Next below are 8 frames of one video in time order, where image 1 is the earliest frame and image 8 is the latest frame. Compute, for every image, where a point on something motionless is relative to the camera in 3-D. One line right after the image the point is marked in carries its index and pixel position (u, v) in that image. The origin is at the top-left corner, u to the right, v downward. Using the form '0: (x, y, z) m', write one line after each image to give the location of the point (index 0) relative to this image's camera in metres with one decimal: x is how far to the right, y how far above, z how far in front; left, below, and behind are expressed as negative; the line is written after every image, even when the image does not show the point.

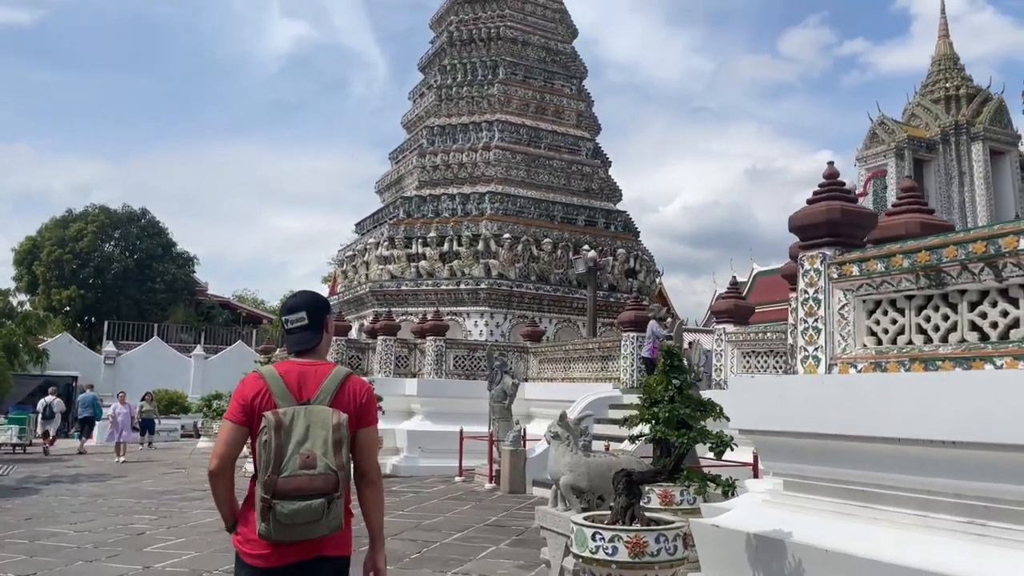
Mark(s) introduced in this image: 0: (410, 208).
0: (-2.1, +1.6, +15.6) m
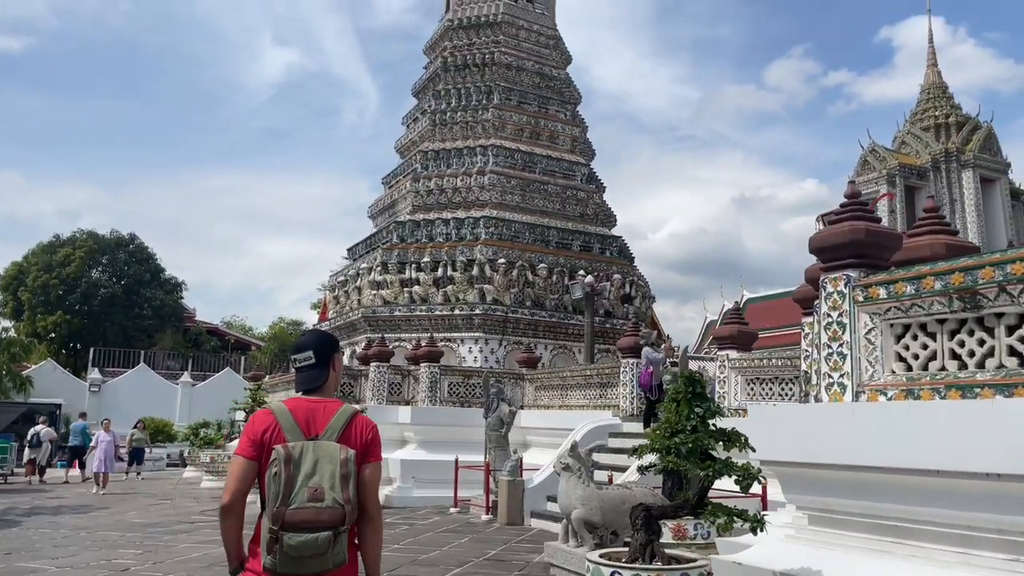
0: (-2.2, +1.1, +15.5) m
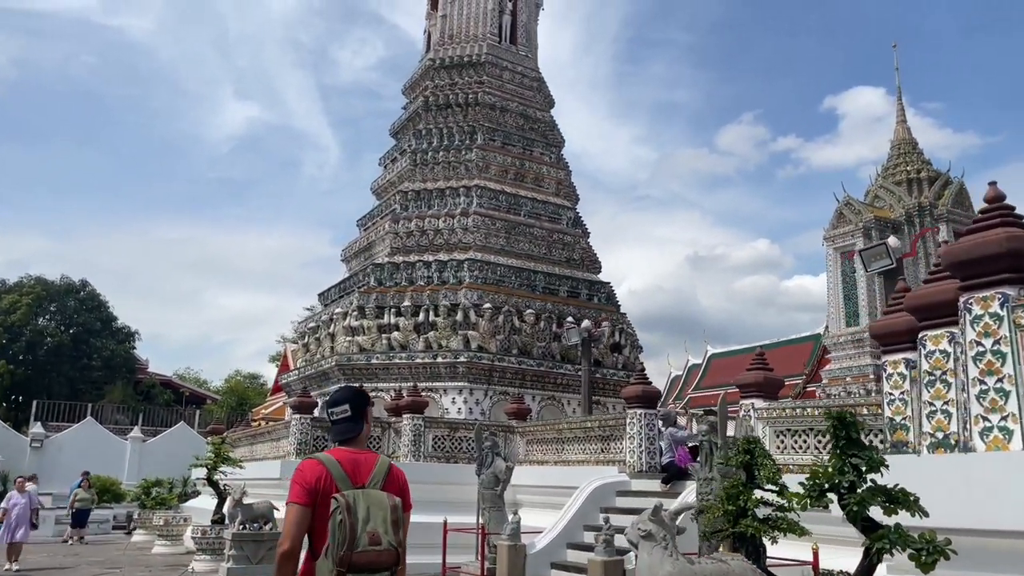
0: (-2.5, +0.2, +14.6) m
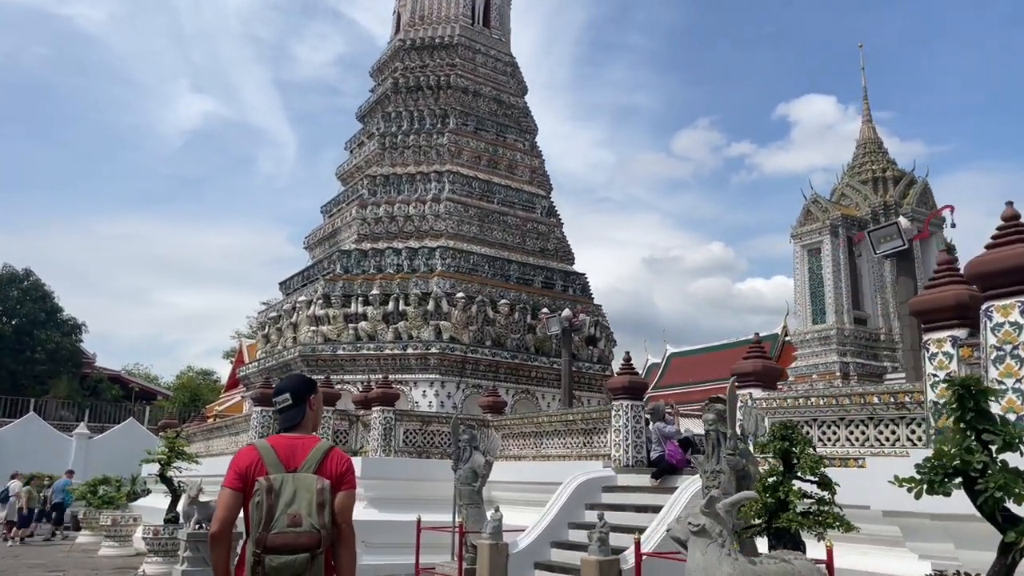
0: (-3.0, +0.4, +13.9) m
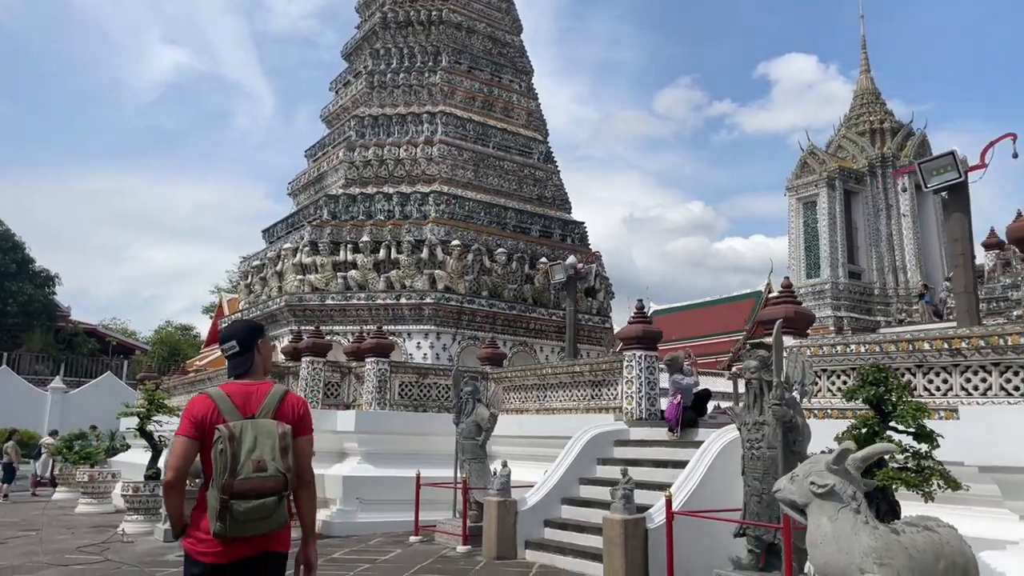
0: (-3.0, +1.4, +13.2) m
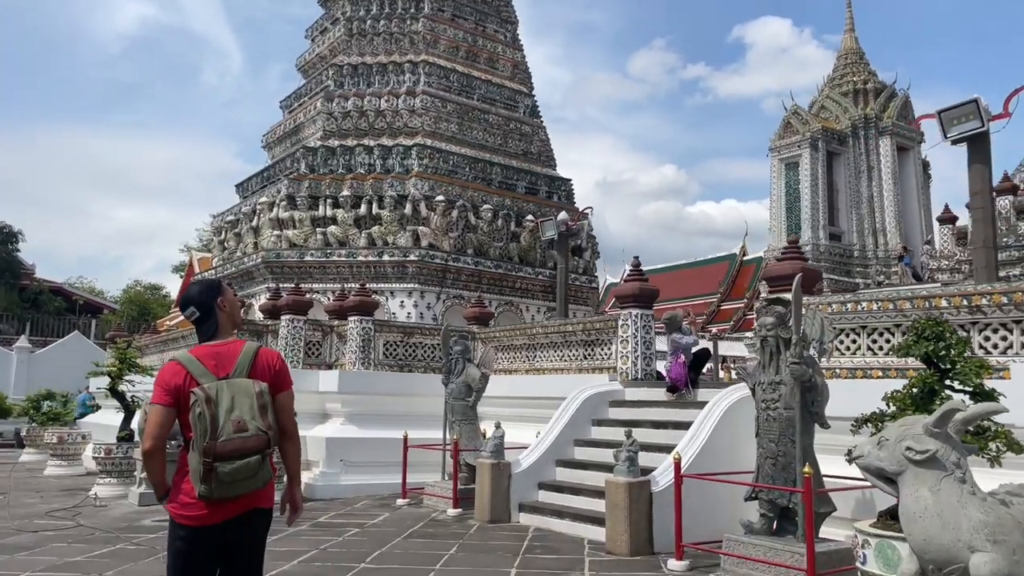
0: (-3.3, +2.1, +12.7) m
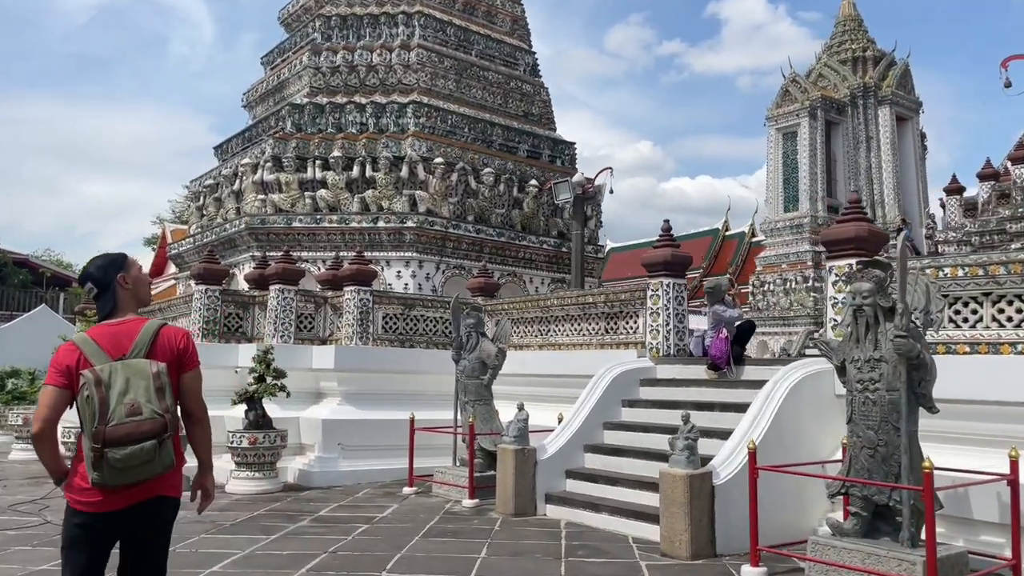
0: (-3.2, +2.5, +11.7) m
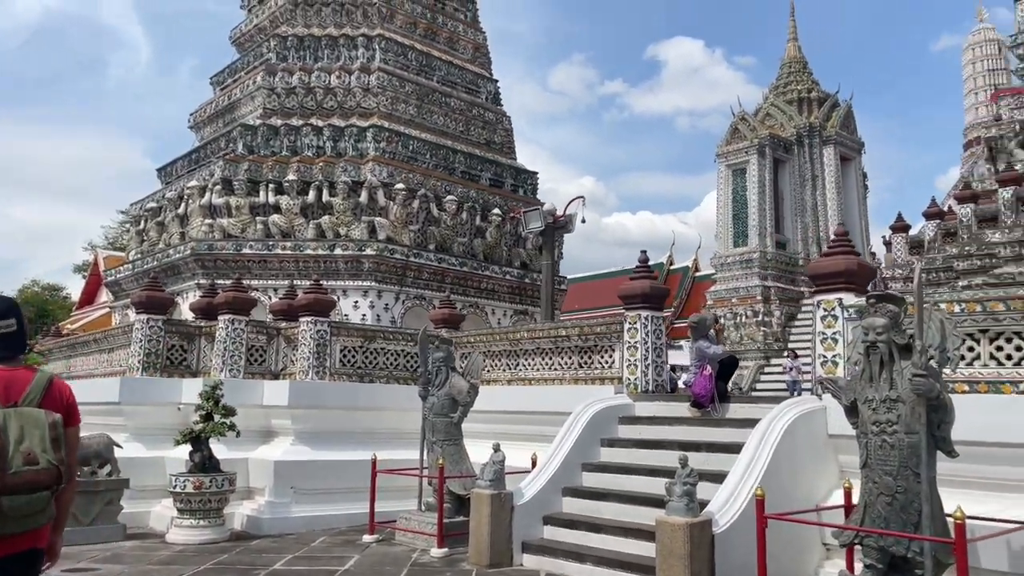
0: (-3.8, +2.1, +11.2) m
